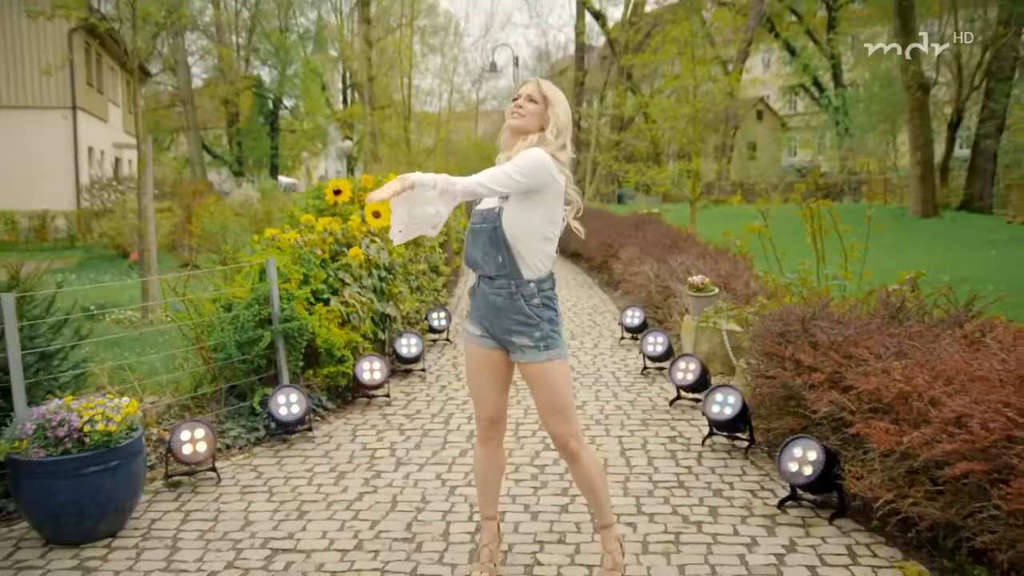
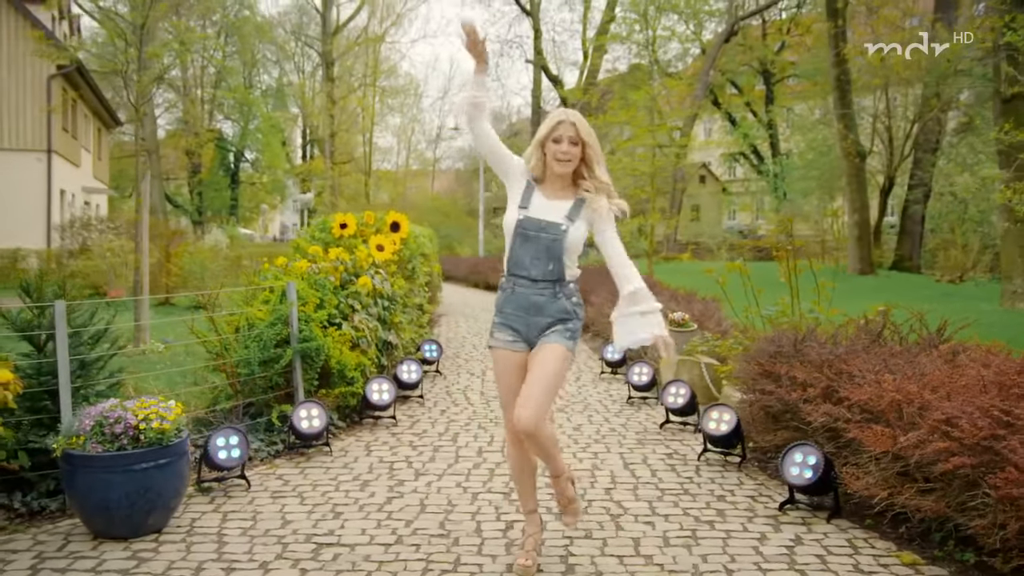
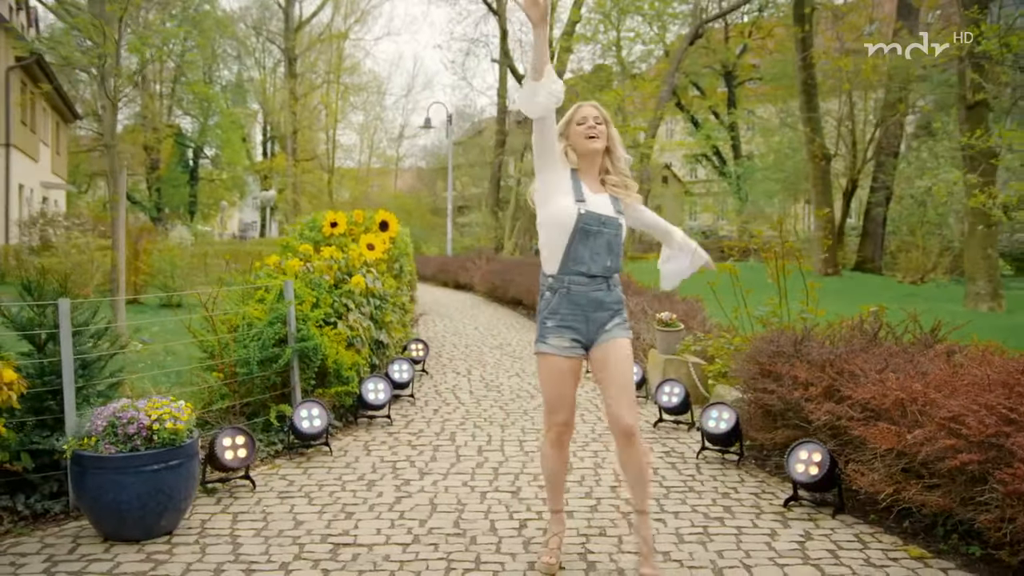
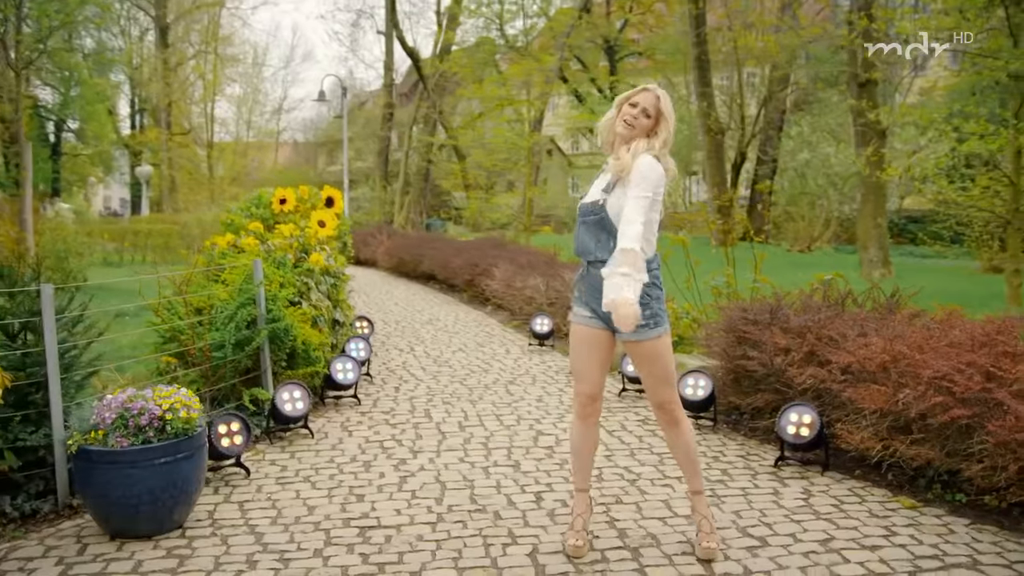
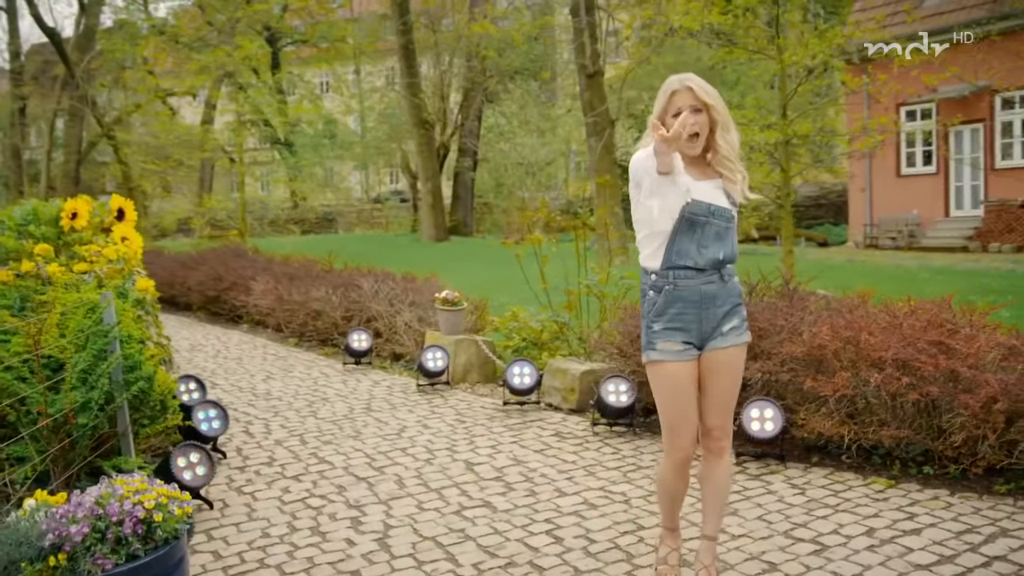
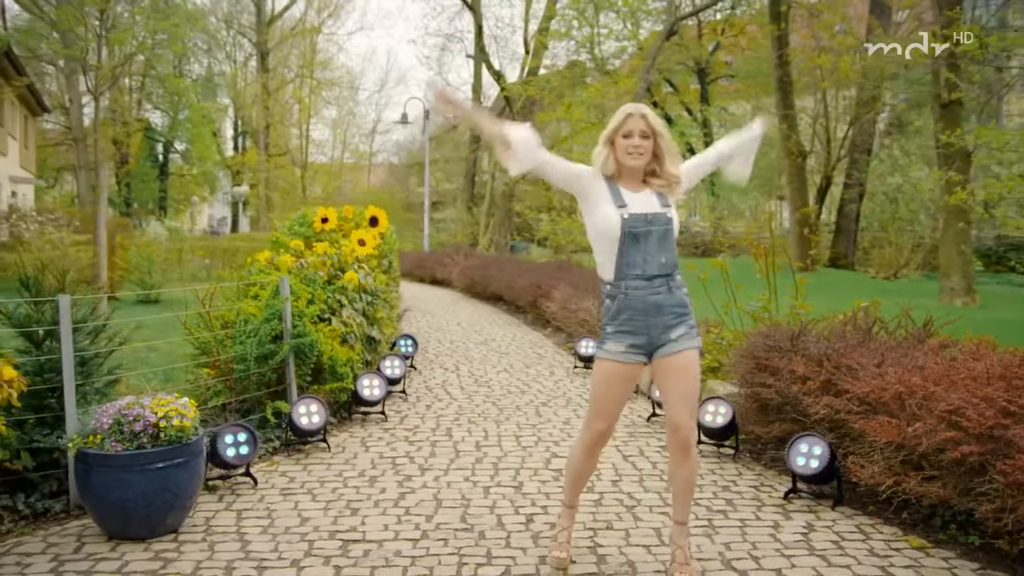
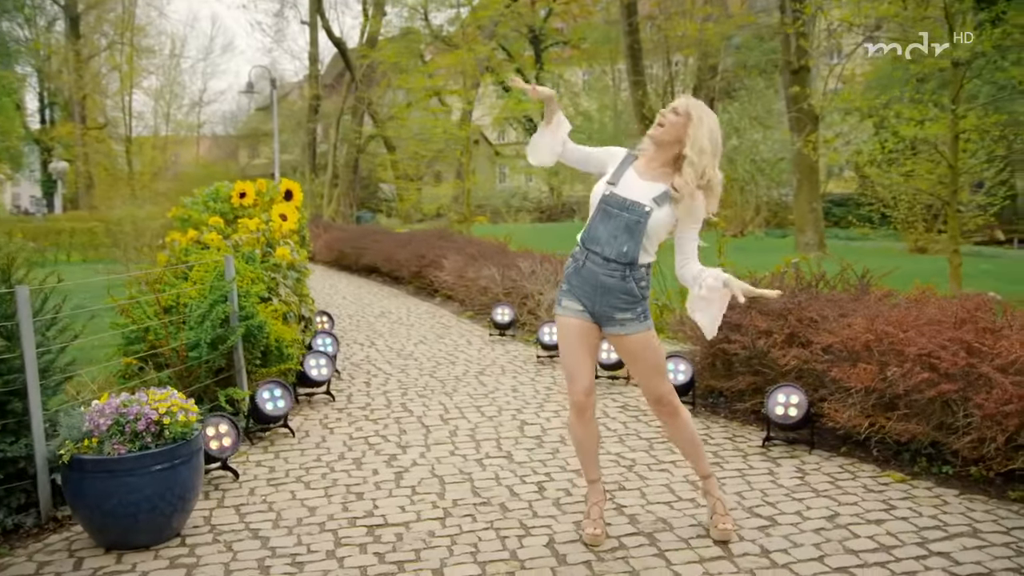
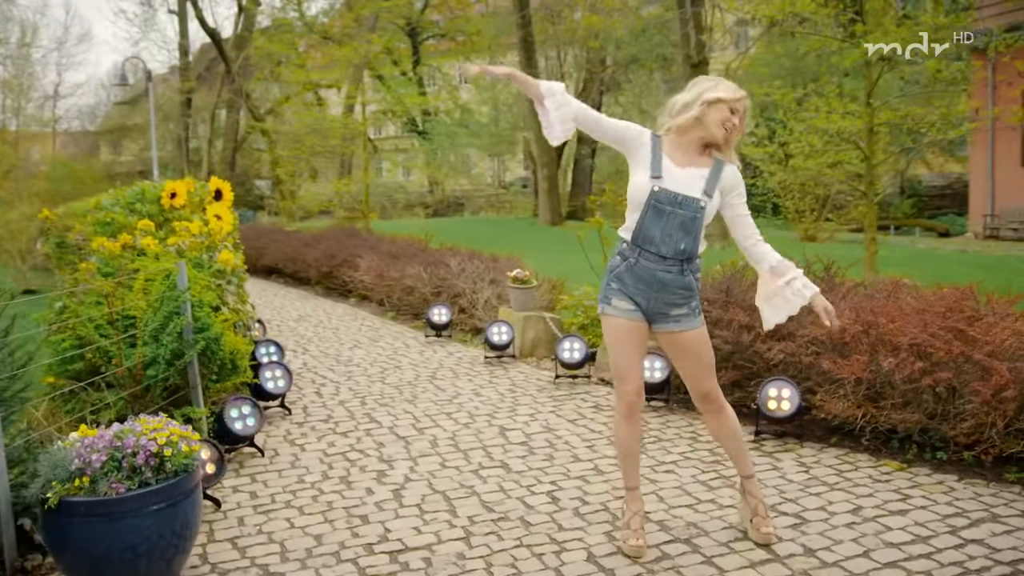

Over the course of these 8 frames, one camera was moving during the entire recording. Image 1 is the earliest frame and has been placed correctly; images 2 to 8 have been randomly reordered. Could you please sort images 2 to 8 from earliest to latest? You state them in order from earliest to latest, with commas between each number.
2, 3, 6, 4, 7, 8, 5
